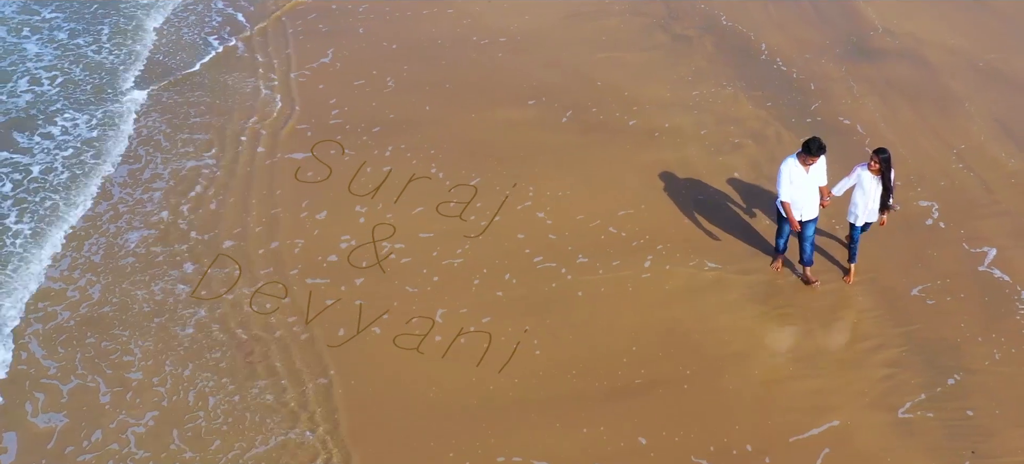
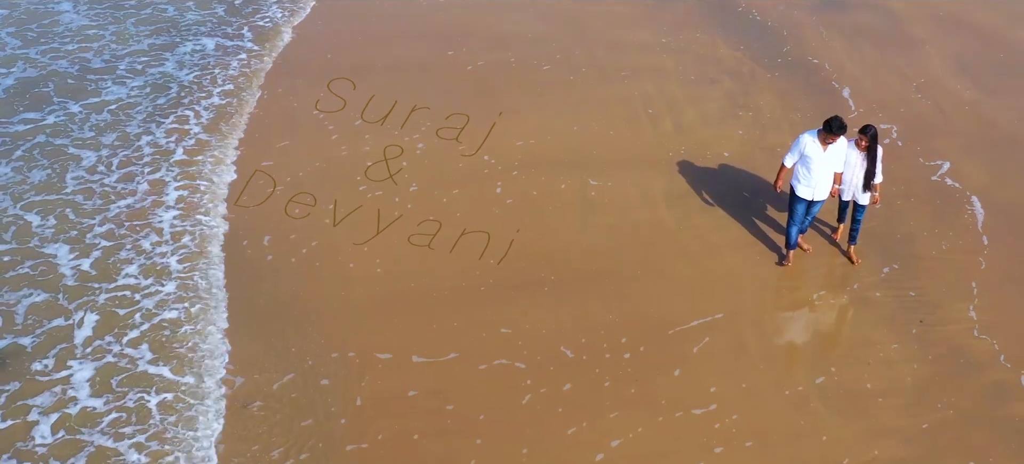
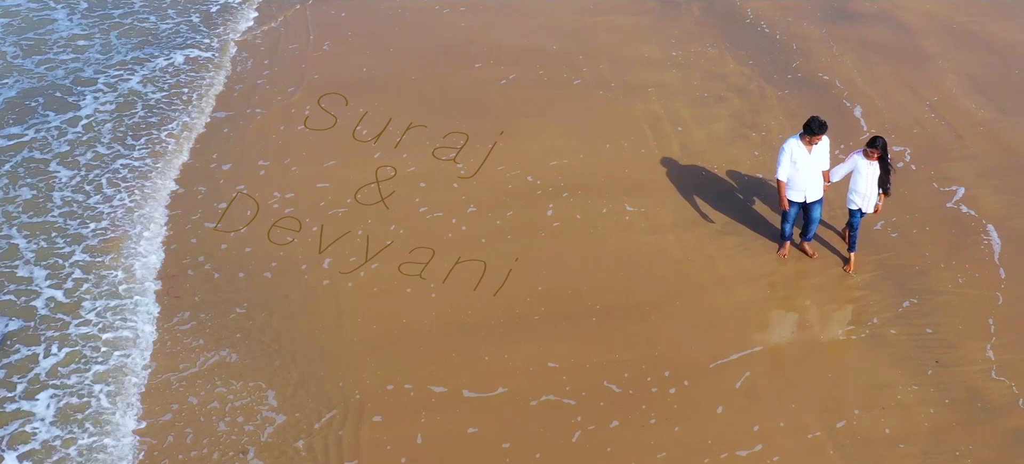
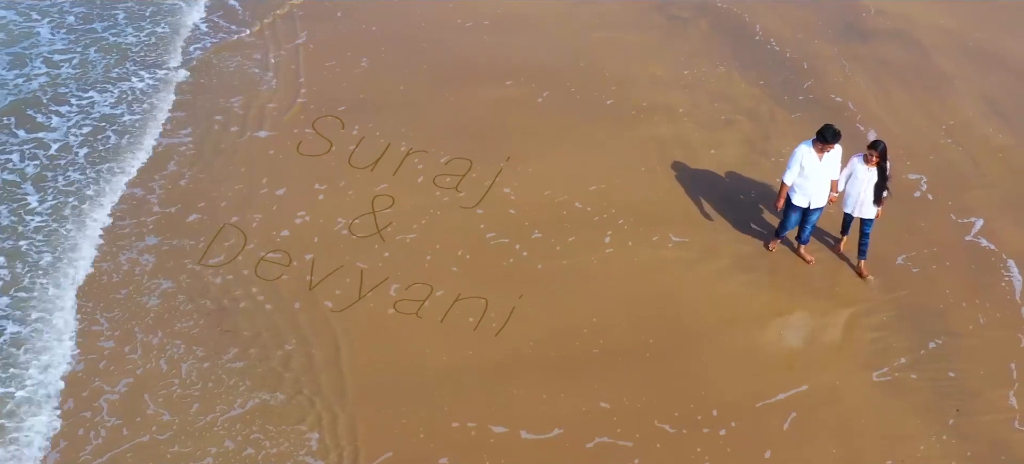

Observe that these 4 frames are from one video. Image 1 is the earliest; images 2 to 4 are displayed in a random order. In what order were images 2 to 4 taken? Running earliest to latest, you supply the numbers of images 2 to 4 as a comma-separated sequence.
4, 3, 2
